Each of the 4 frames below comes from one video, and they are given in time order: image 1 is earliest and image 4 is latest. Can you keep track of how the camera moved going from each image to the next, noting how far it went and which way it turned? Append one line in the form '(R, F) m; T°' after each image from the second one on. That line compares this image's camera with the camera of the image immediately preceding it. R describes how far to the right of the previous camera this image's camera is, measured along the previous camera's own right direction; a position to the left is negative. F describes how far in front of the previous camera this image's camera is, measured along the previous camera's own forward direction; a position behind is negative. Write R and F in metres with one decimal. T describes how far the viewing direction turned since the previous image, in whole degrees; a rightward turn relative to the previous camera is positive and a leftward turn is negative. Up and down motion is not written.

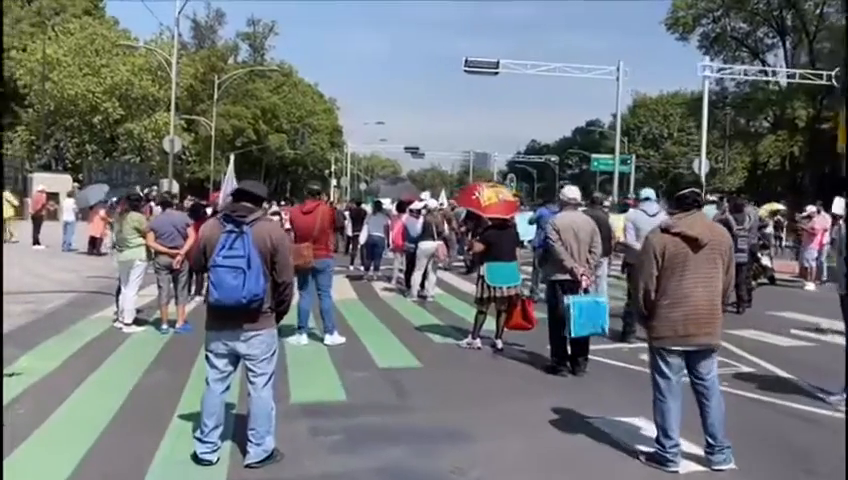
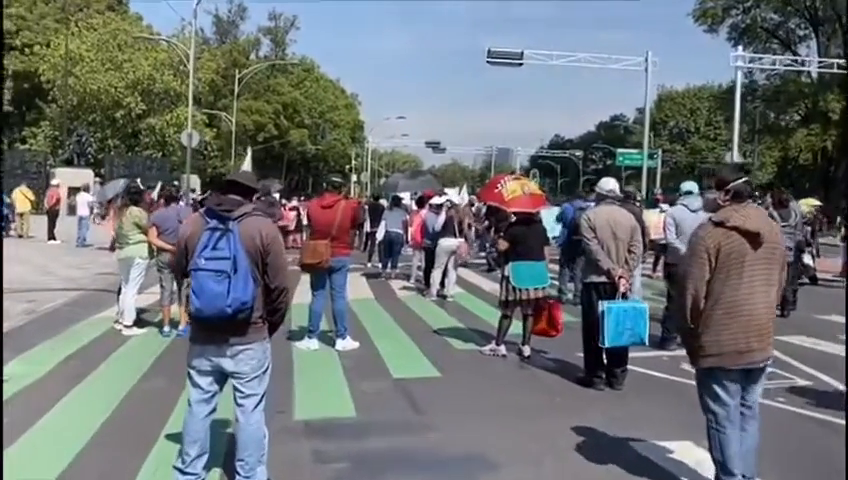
(0.0, +0.9) m; -2°
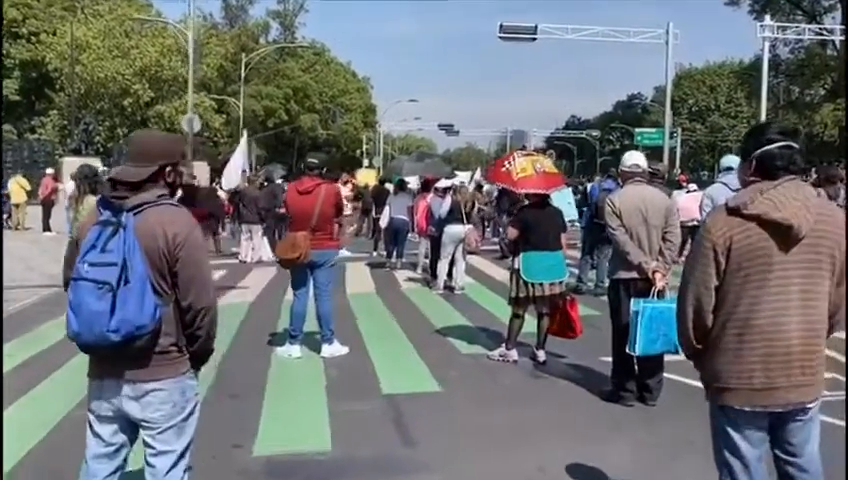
(+0.2, +1.4) m; -1°
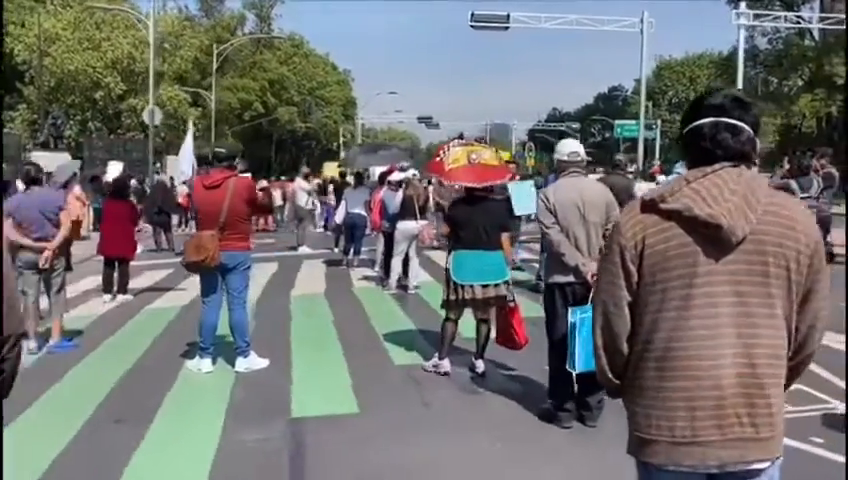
(+0.6, +0.9) m; +1°
